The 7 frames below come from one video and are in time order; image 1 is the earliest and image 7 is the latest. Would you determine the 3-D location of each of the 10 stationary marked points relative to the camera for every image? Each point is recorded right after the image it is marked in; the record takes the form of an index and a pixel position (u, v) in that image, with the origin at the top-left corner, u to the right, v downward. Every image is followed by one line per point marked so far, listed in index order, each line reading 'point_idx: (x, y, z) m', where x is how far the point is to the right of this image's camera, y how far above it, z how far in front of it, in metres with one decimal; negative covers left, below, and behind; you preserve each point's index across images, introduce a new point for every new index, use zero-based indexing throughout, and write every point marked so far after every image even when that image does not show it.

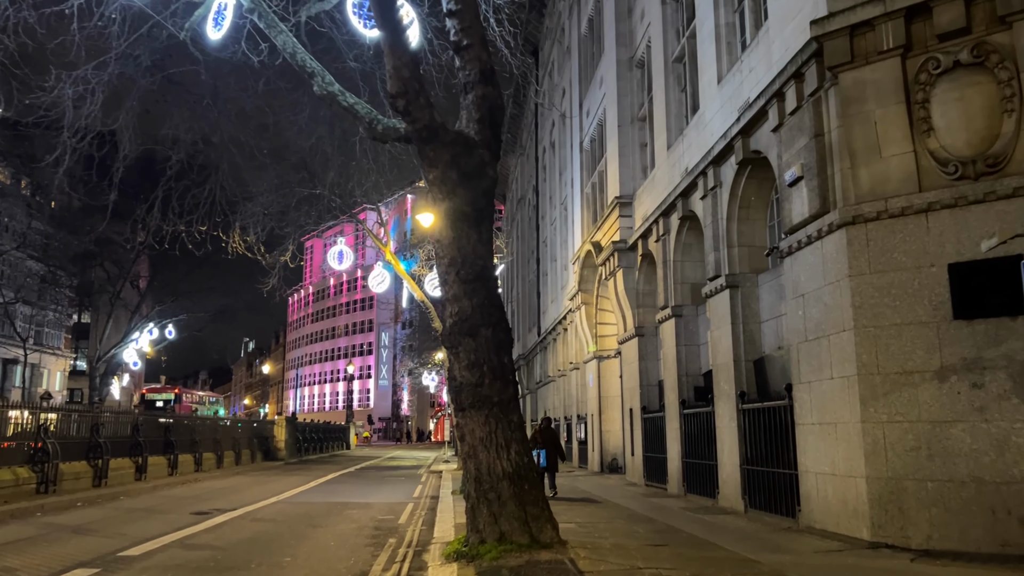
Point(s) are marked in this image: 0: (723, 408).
0: (+4.0, -2.2, +13.8) m
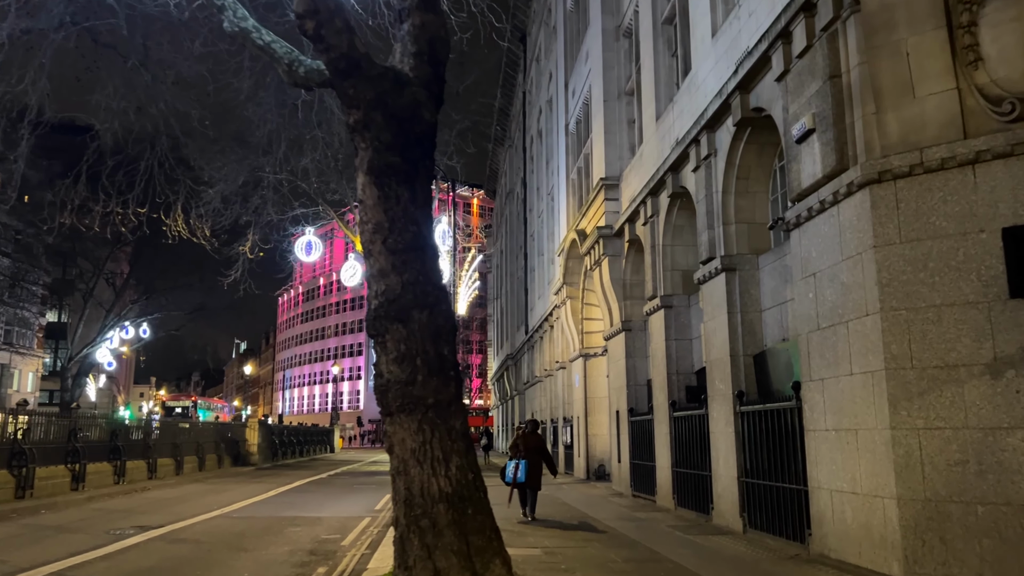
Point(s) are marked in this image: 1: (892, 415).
0: (+3.3, -2.0, +11.9) m
1: (+3.8, -1.3, +7.3) m
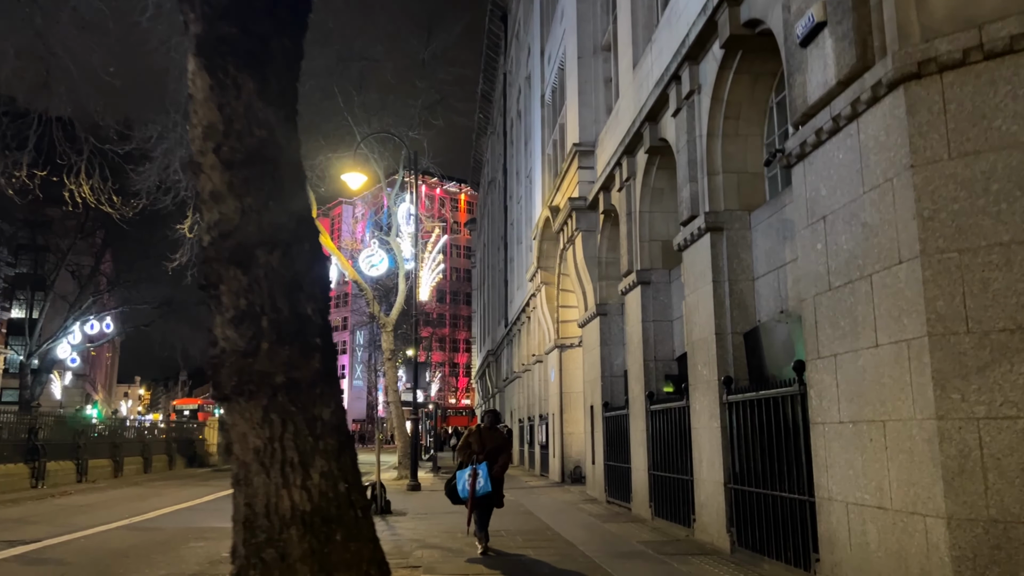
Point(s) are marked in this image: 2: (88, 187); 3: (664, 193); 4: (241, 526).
0: (+2.5, -1.5, +9.8) m
1: (+3.0, -0.8, +5.2) m
2: (-8.6, +2.0, +15.0) m
3: (+2.7, +1.7, +13.0) m
4: (-1.8, -1.6, +5.0) m
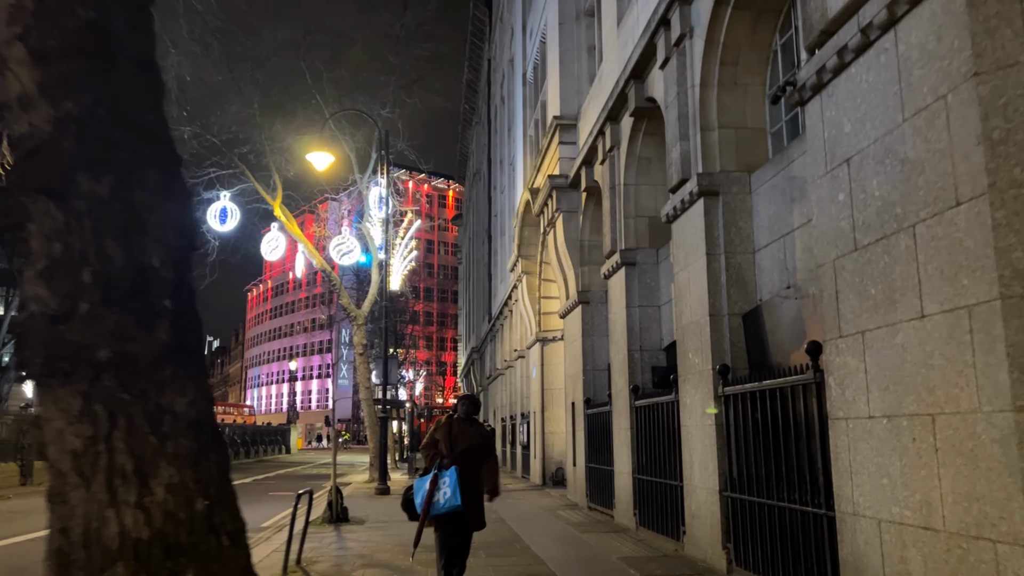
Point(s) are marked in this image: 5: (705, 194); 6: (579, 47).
0: (+2.1, -1.2, +8.4) m
1: (+2.6, -0.5, +3.8) m
2: (-9.1, +2.3, +13.5) m
3: (+2.2, +2.0, +11.6) m
4: (-2.2, -1.3, +3.6) m
5: (+2.1, +1.0, +8.2) m
6: (+1.5, +5.2, +16.1) m
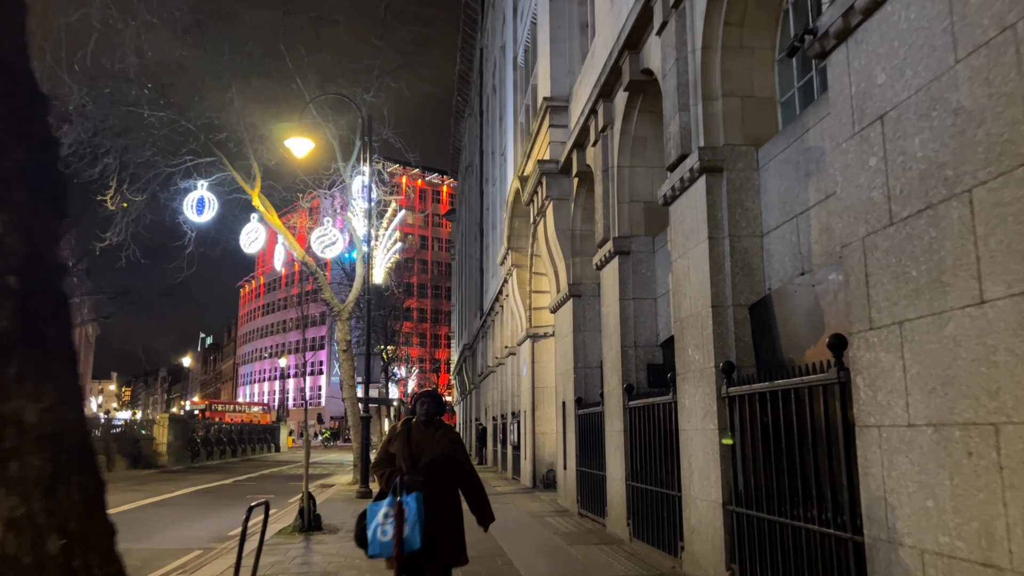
0: (+1.8, -1.1, +7.5) m
1: (+2.4, -0.4, +2.9) m
2: (-9.3, +2.5, +12.6) m
3: (+2.0, +2.1, +10.7) m
4: (-2.4, -1.2, +2.7) m
5: (+1.9, +1.2, +7.3) m
6: (+1.2, +5.4, +15.1) m
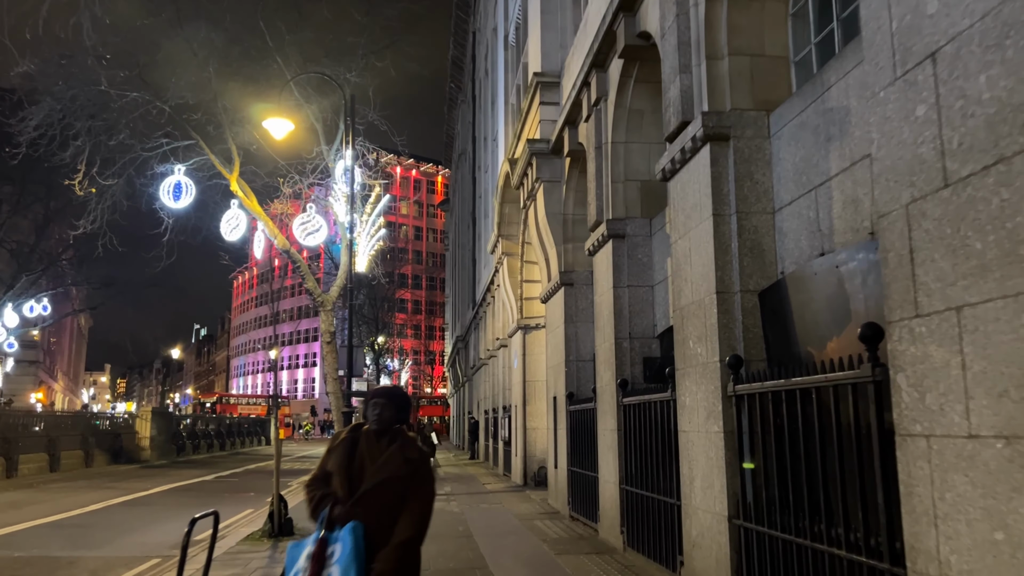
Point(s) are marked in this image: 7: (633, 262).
0: (+1.7, -1.0, +6.7) m
1: (+2.2, -0.3, +2.1) m
2: (-9.5, +2.7, +11.6) m
3: (+1.8, +2.3, +9.8) m
4: (-2.6, -1.1, +1.8) m
5: (+1.7, +1.3, +6.5) m
6: (+1.0, +5.6, +14.2) m
7: (+1.6, +0.3, +9.7) m
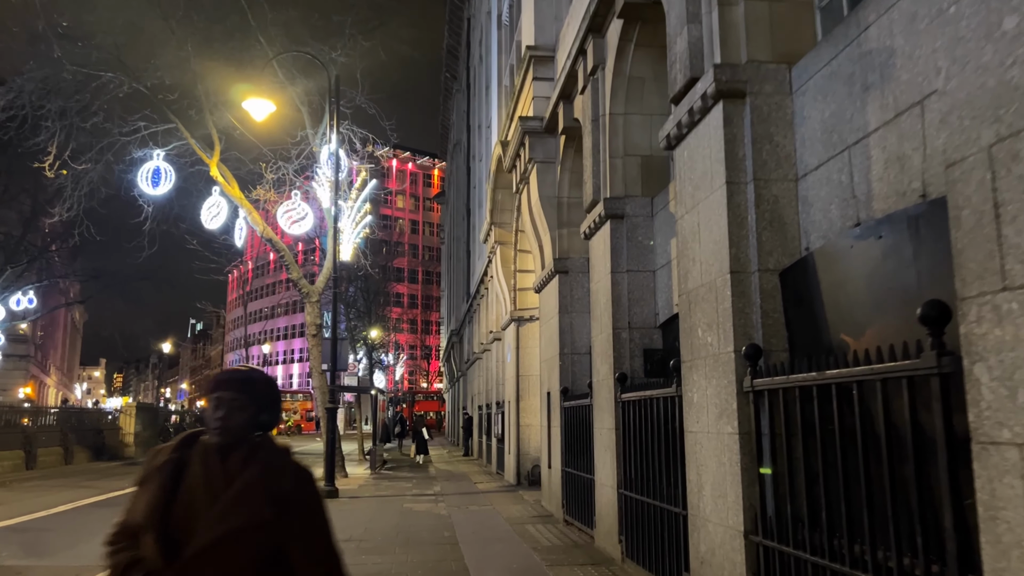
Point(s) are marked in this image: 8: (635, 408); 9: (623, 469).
0: (+1.5, -0.8, +5.8) m
1: (+2.1, -0.2, +1.2) m
2: (-9.7, +2.9, +10.7) m
3: (+1.6, +2.4, +9.0) m
4: (-2.7, -1.0, +0.9) m
5: (+1.6, +1.5, +5.6) m
6: (+0.8, +5.8, +13.3) m
7: (+1.4, +0.5, +8.9) m
8: (+1.3, -1.3, +7.8) m
9: (+1.2, -2.0, +8.2) m
